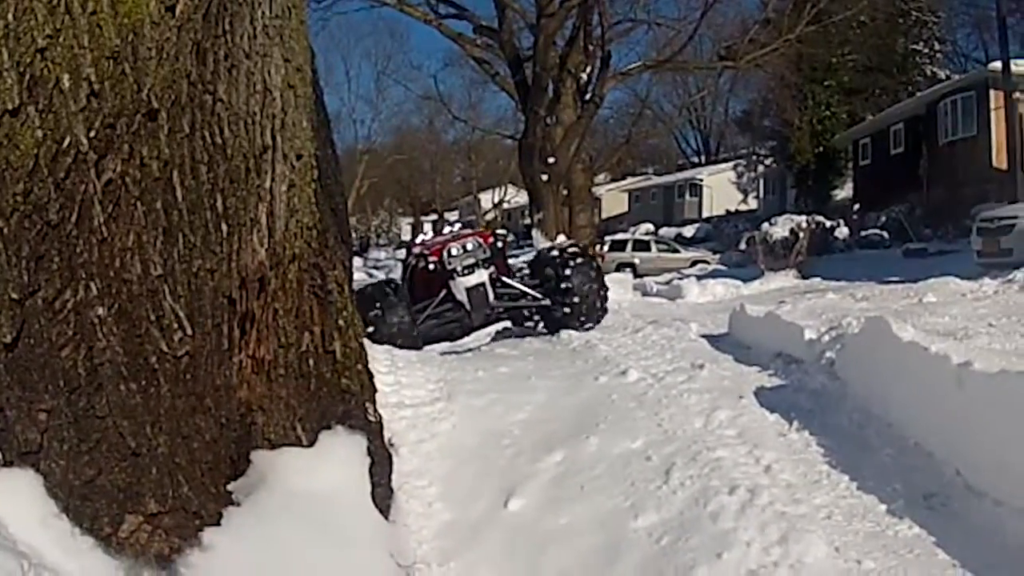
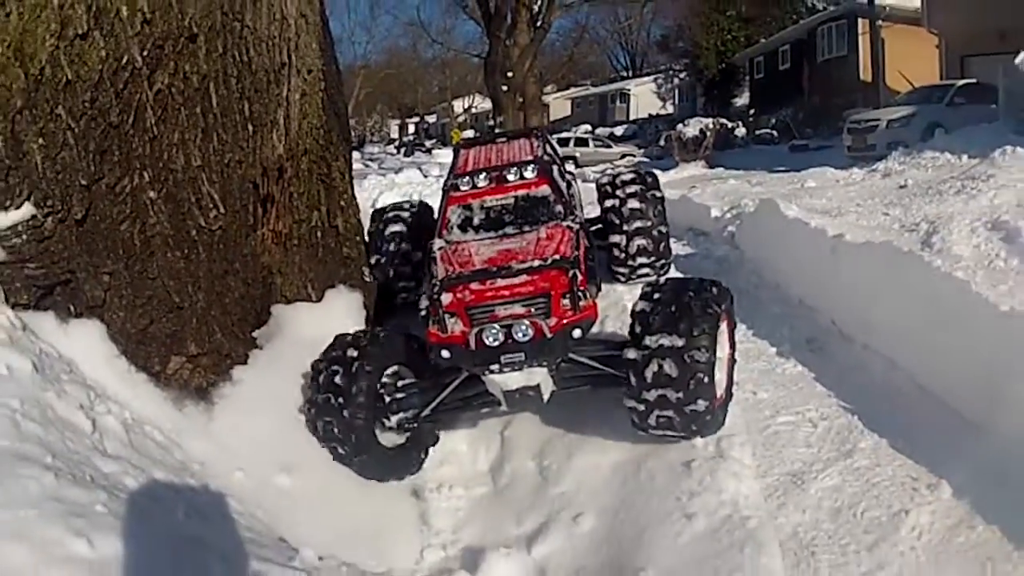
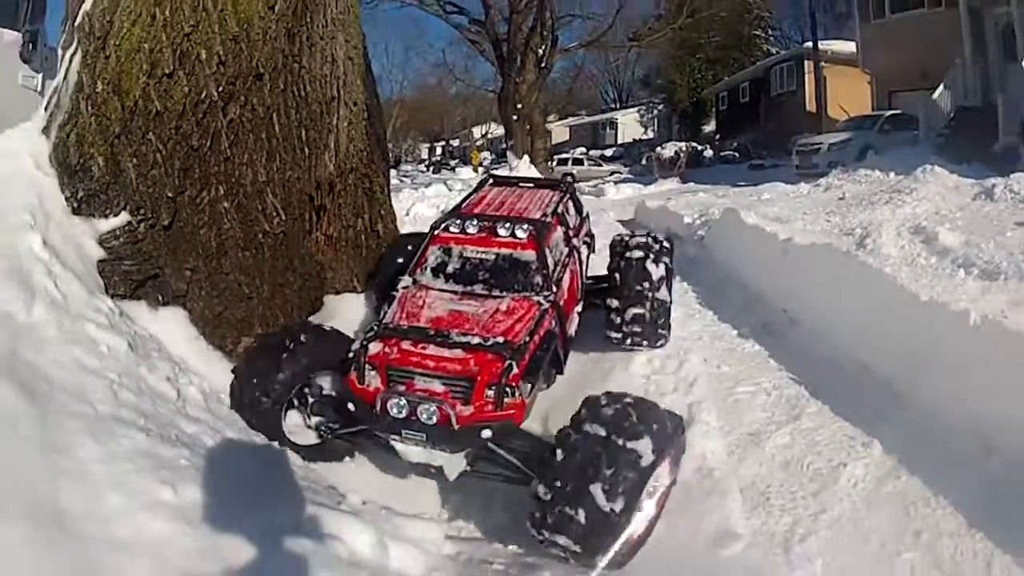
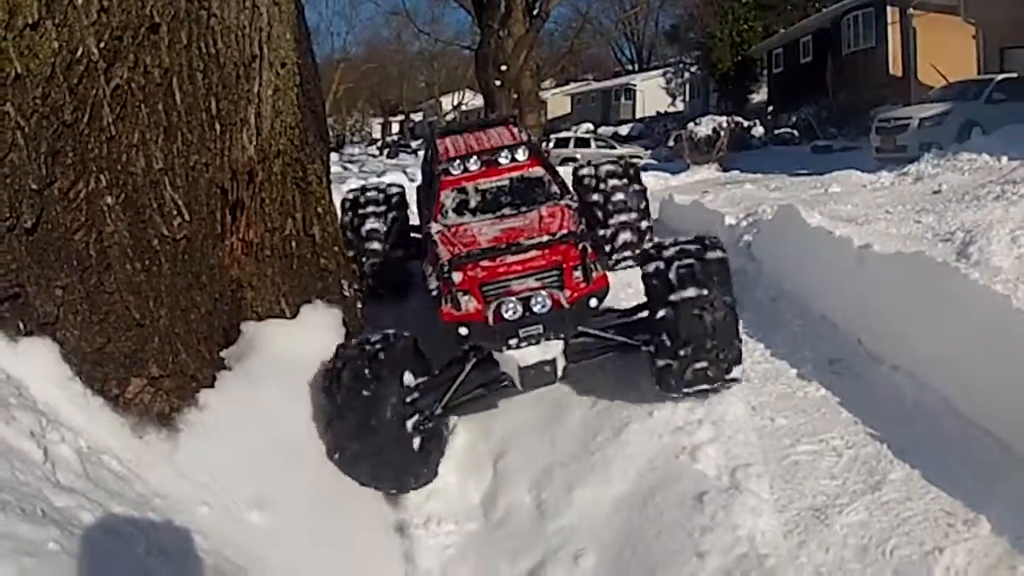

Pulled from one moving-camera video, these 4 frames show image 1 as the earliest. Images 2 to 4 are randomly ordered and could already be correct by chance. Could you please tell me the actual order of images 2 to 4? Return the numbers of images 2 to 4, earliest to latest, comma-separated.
4, 2, 3
